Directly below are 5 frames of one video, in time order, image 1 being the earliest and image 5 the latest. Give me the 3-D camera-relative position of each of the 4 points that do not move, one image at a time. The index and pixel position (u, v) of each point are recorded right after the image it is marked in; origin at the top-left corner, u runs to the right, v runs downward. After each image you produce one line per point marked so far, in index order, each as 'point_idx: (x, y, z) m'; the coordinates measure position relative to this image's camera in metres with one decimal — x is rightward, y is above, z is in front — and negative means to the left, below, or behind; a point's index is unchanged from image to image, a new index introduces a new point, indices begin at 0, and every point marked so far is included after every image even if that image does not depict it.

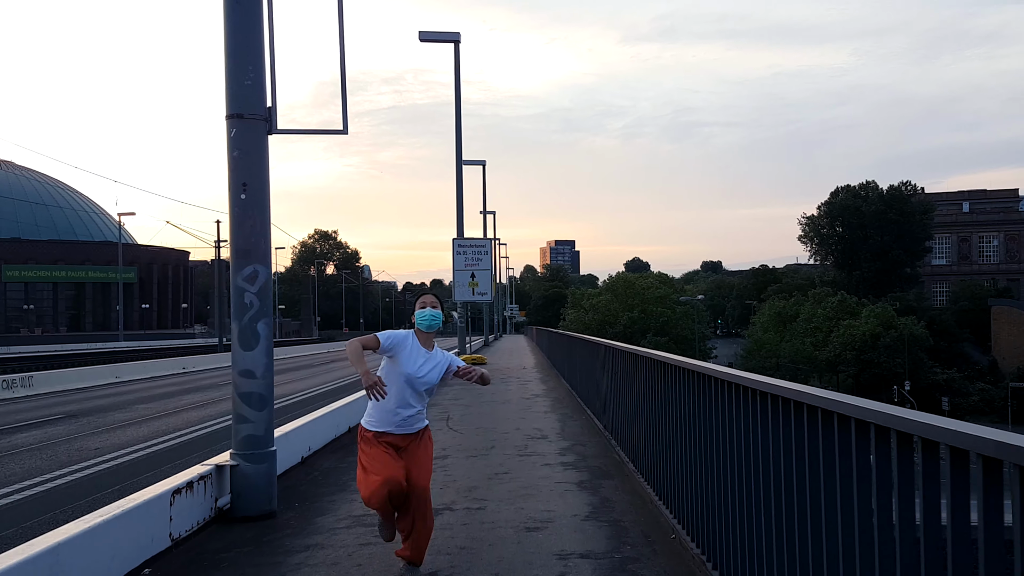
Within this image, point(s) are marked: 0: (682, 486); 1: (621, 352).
0: (+1.3, -1.5, +6.1) m
1: (+1.2, -0.7, +8.9) m
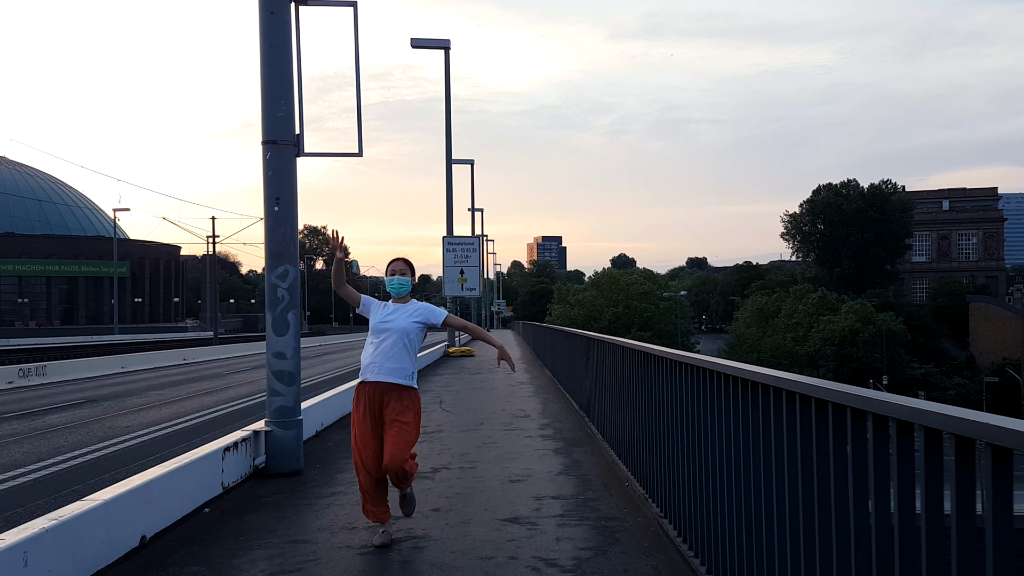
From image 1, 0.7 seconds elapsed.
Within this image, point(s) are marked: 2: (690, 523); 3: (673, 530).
0: (+1.2, -1.5, +6.6) m
1: (+1.1, -0.7, +9.3) m
2: (+1.2, -1.6, +5.3) m
3: (+1.2, -1.8, +6.1) m
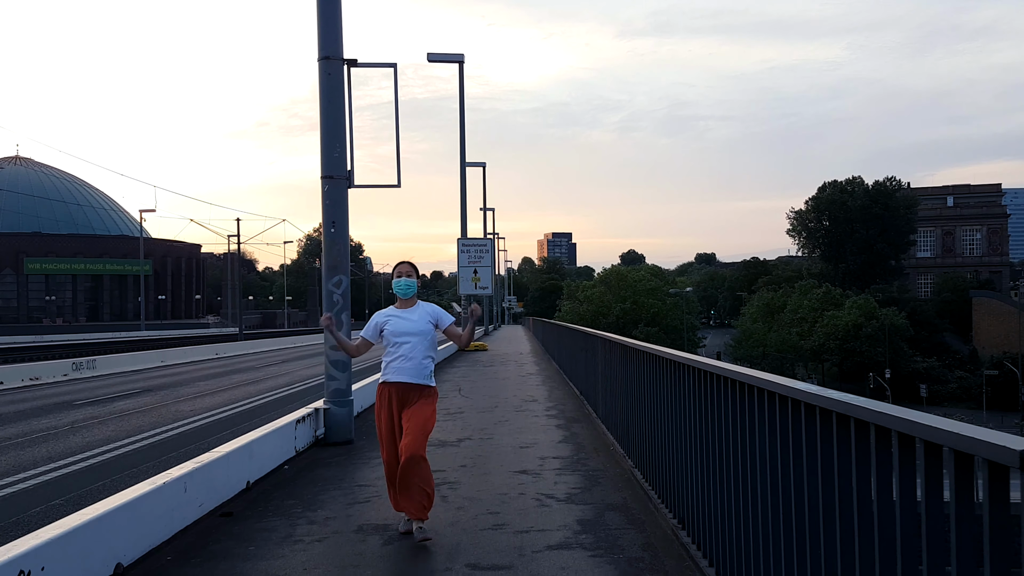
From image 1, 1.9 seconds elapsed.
0: (+1.3, -1.5, +7.1) m
1: (+1.2, -0.7, +9.9) m
2: (+1.3, -1.6, +5.9) m
3: (+1.3, -1.8, +6.7) m
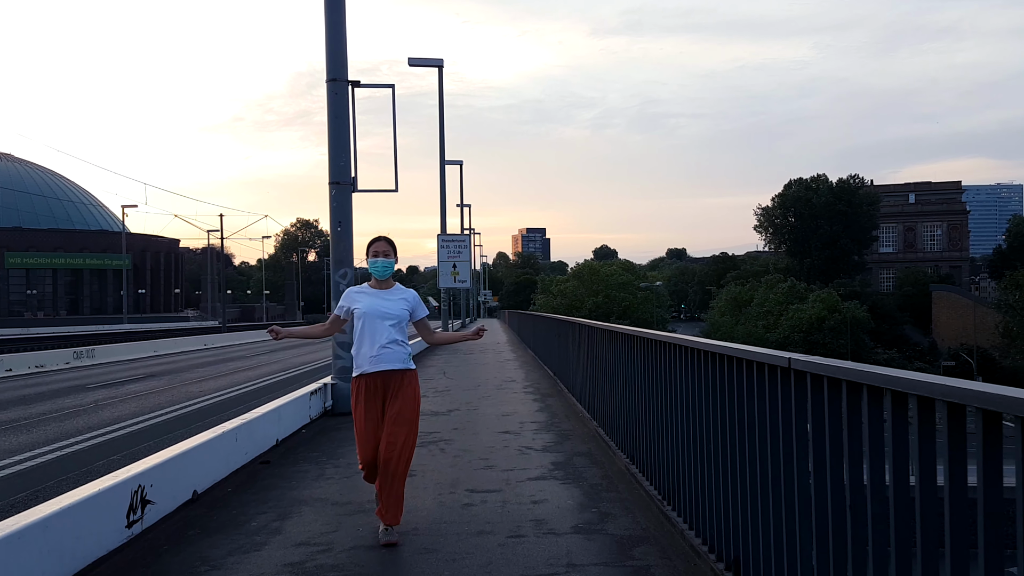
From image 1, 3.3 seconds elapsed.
0: (+1.1, -1.4, +7.7) m
1: (+0.9, -0.6, +10.4) m
2: (+1.1, -1.5, +6.4) m
3: (+1.1, -1.8, +7.2) m
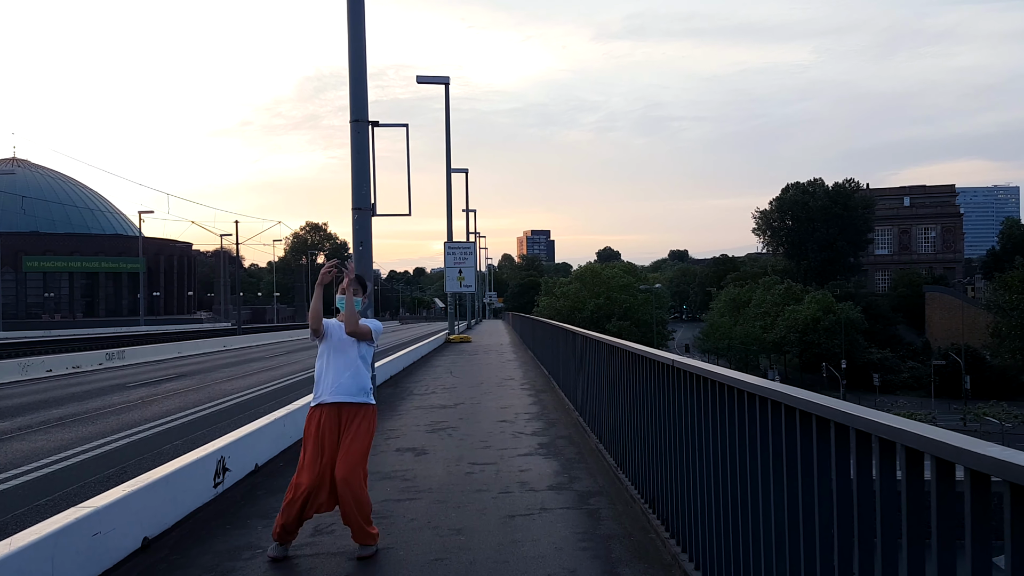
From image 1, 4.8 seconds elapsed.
0: (+1.1, -1.5, +8.3) m
1: (+0.9, -0.6, +11.0) m
2: (+1.1, -1.5, +7.0) m
3: (+1.1, -1.8, +7.8) m
